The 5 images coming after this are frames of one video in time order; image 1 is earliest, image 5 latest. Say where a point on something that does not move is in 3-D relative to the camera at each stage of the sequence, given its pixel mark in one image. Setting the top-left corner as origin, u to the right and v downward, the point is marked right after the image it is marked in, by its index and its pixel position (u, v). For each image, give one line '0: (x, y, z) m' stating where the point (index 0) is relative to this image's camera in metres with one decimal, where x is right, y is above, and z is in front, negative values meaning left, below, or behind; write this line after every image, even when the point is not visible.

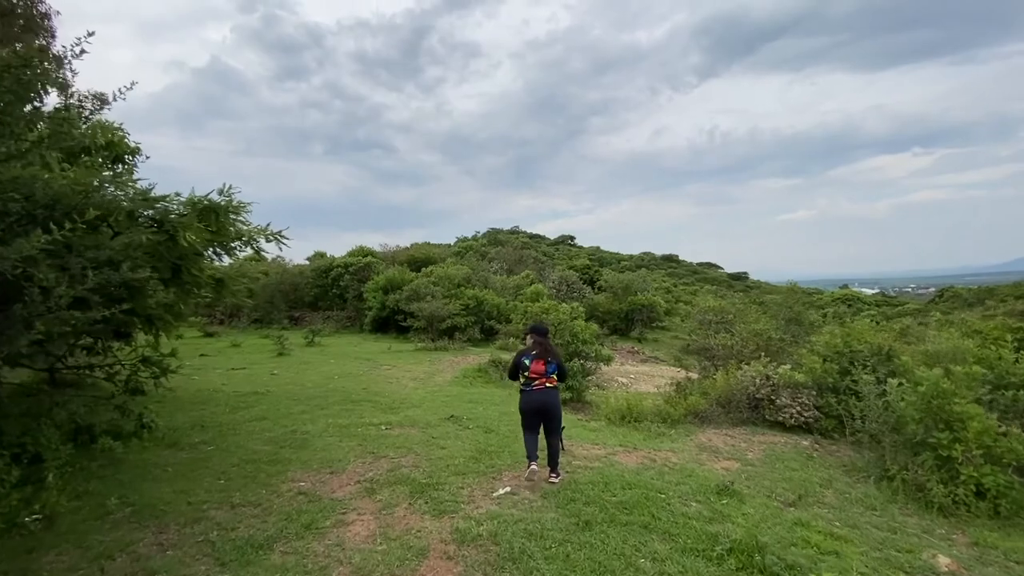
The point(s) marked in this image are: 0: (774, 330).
0: (+7.9, -1.2, +14.4) m
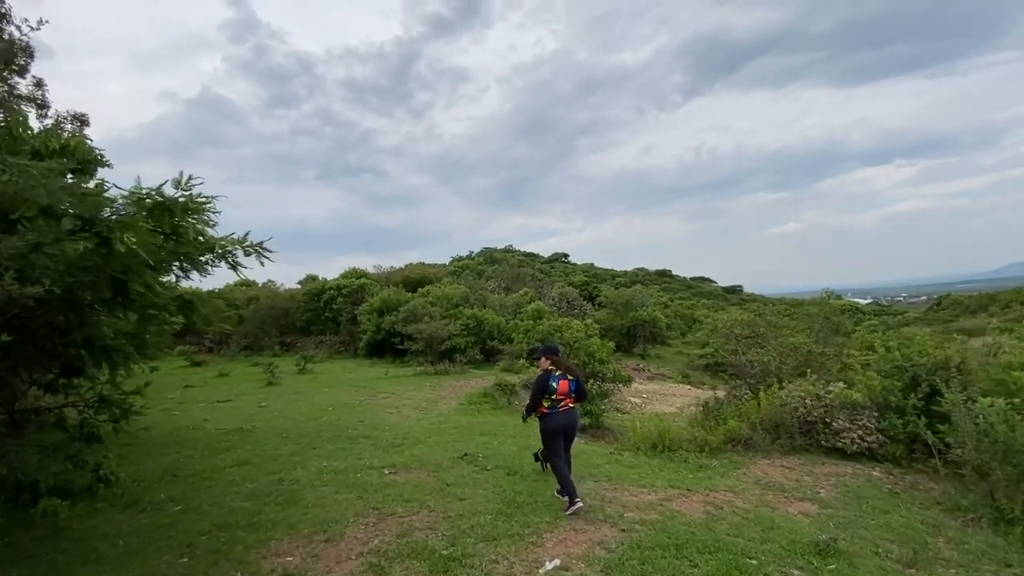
0: (+8.3, -1.5, +13.2) m
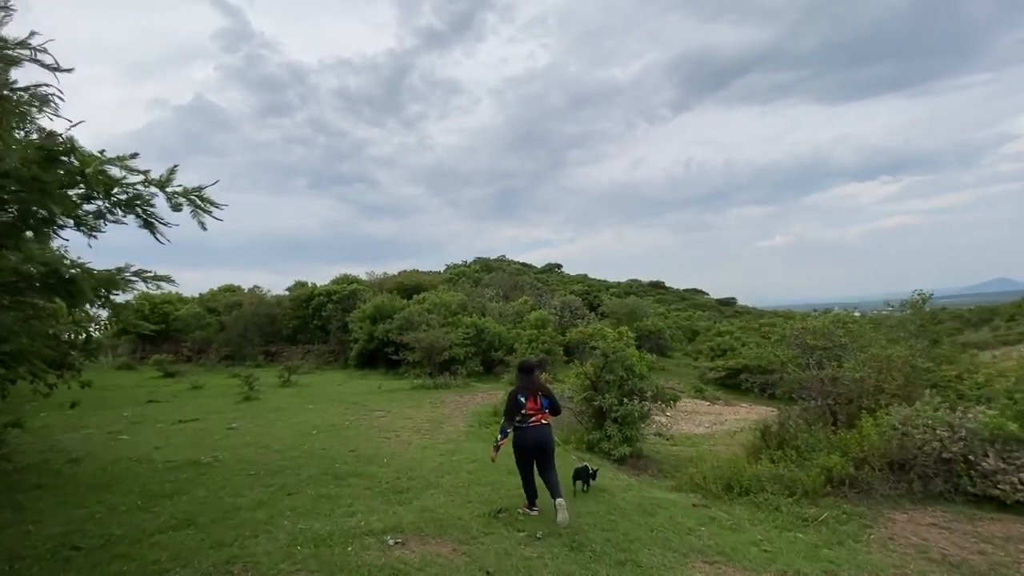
0: (+8.9, -1.5, +10.9) m
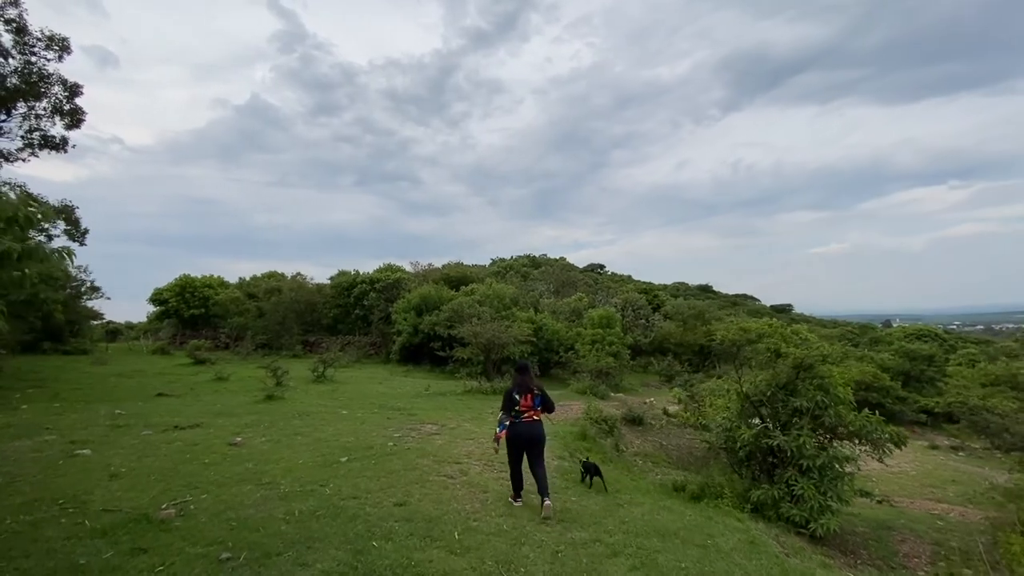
0: (+10.9, -1.3, +6.0) m
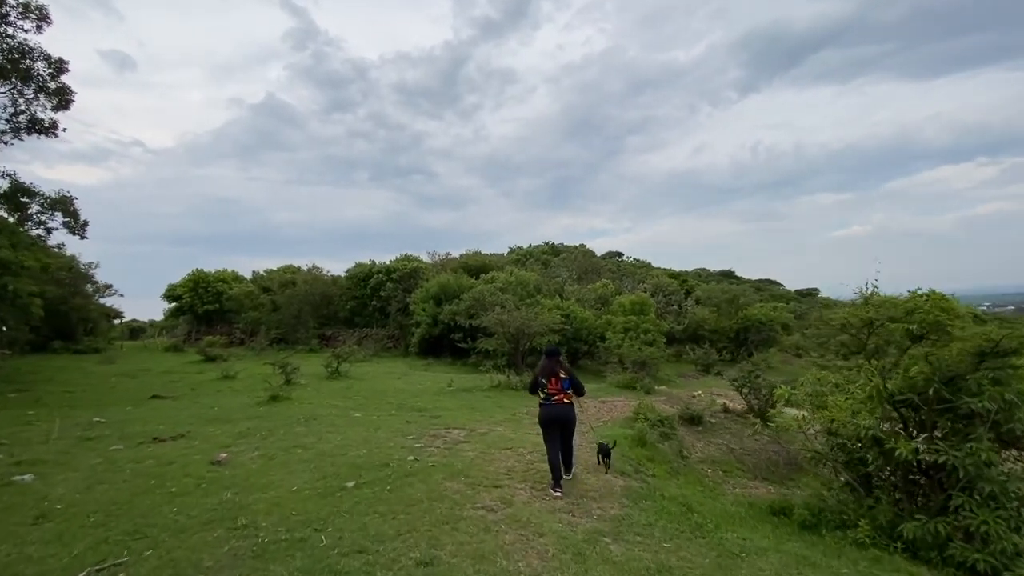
0: (+11.5, -0.7, +3.6) m
